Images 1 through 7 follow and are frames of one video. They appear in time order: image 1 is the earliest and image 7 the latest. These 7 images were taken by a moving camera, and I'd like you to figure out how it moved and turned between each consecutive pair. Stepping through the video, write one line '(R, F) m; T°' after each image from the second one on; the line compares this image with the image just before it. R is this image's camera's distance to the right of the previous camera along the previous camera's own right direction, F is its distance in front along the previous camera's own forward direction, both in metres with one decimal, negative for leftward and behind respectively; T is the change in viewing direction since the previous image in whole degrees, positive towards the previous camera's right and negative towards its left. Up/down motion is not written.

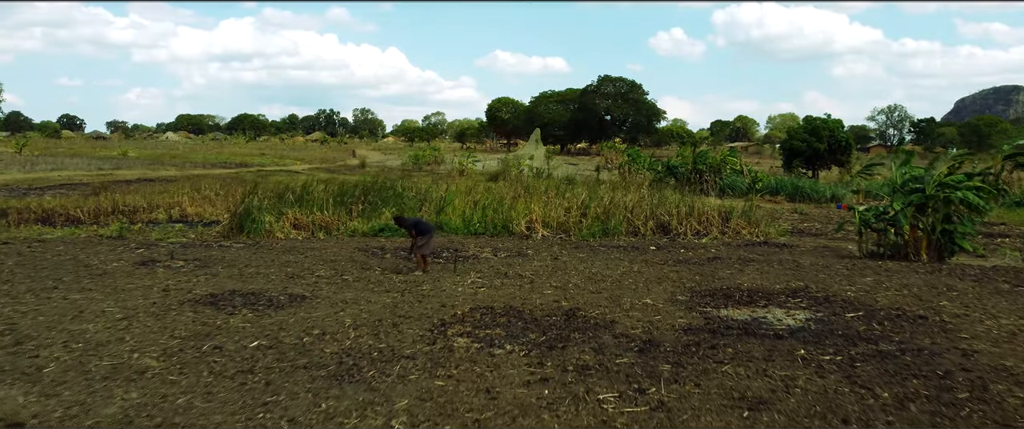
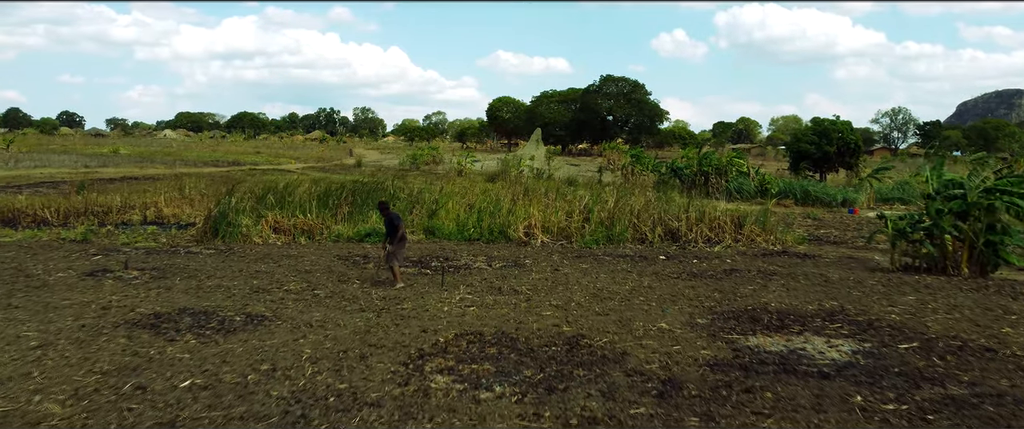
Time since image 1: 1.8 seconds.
(0.0, +0.7) m; 0°
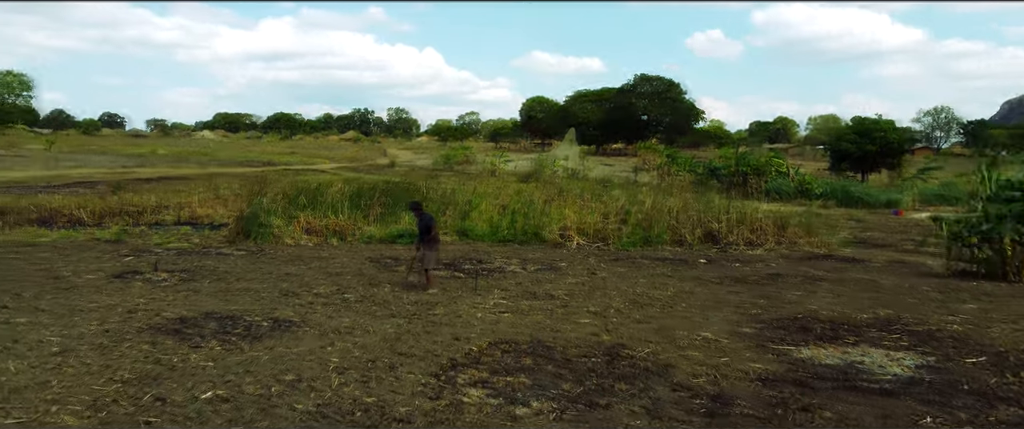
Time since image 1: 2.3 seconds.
(0.0, +0.2) m; -3°
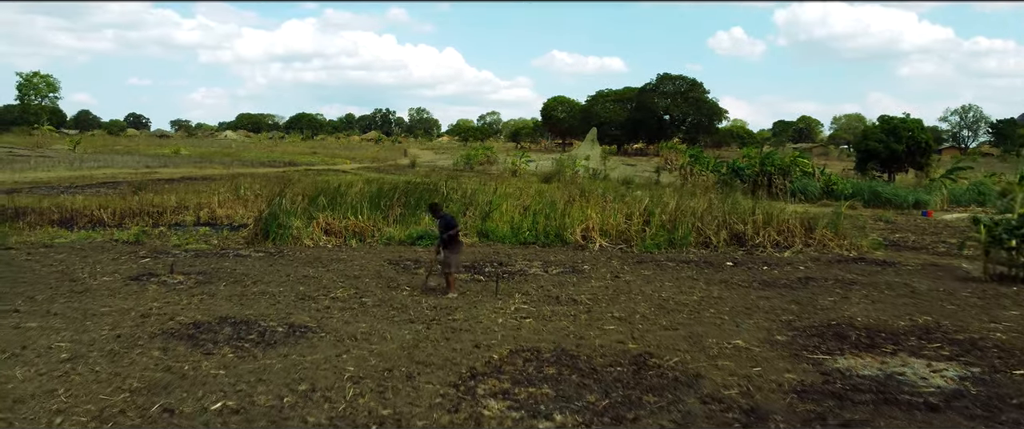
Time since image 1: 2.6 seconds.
(0.0, +0.2) m; -2°
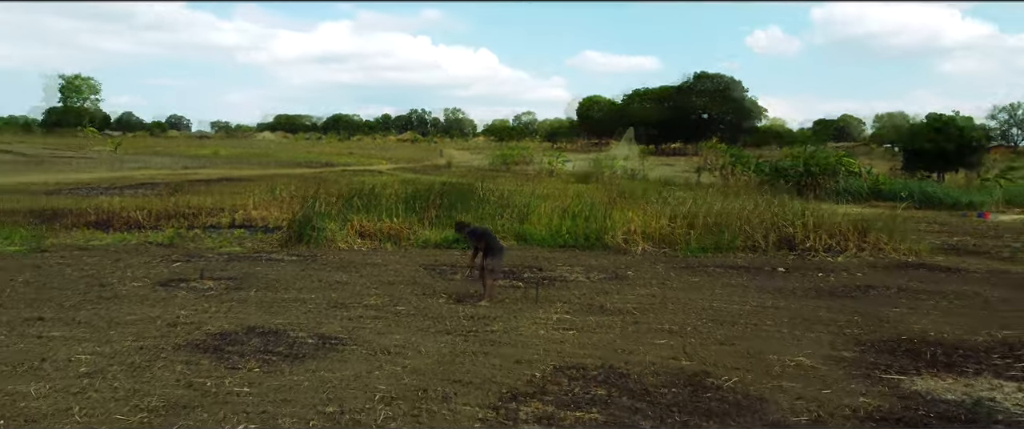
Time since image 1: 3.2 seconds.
(-0.1, +0.3) m; -3°
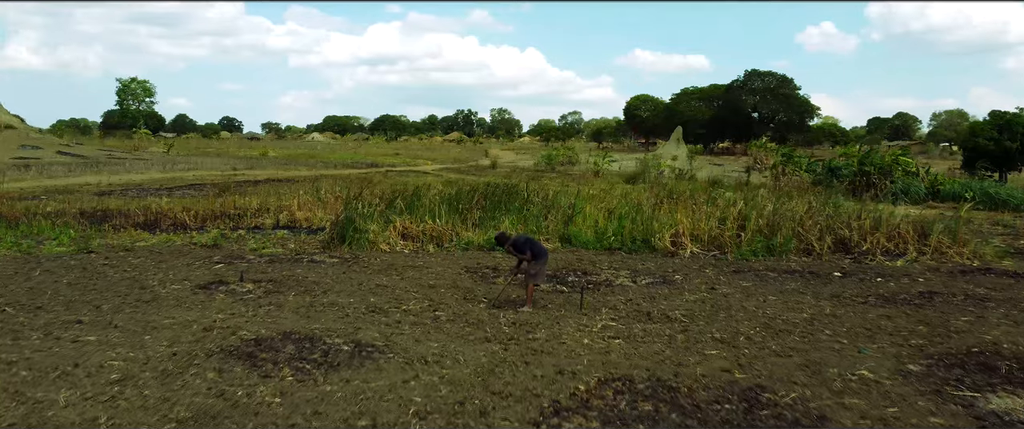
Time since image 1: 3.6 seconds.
(0.0, +0.2) m; -4°
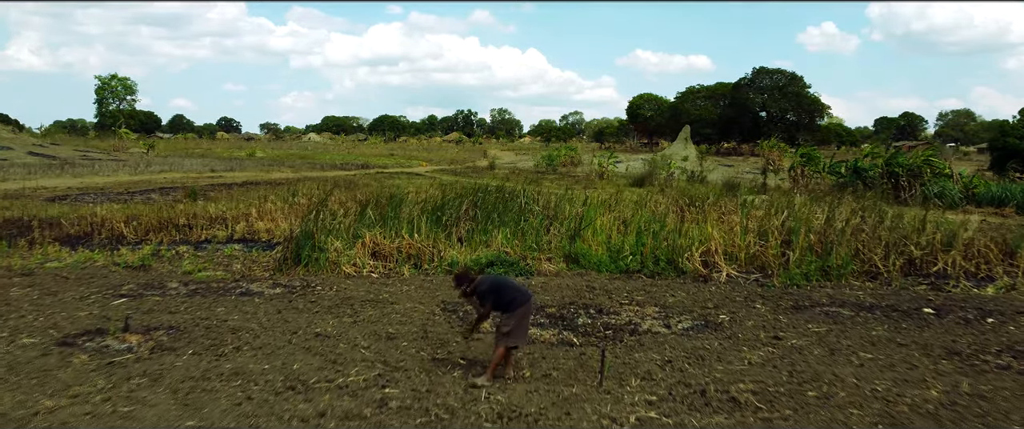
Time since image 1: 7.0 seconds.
(+0.1, +1.5) m; 0°
